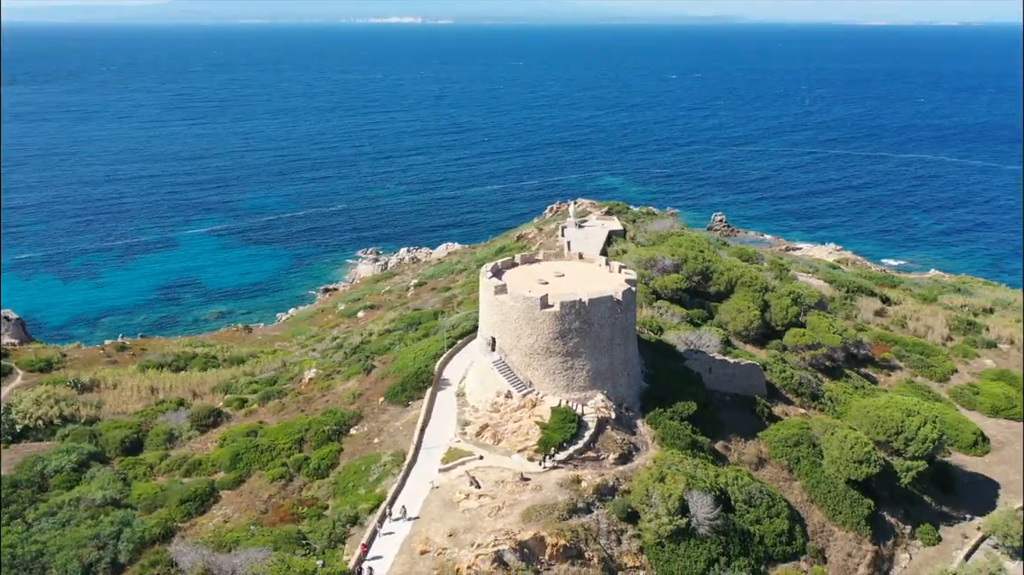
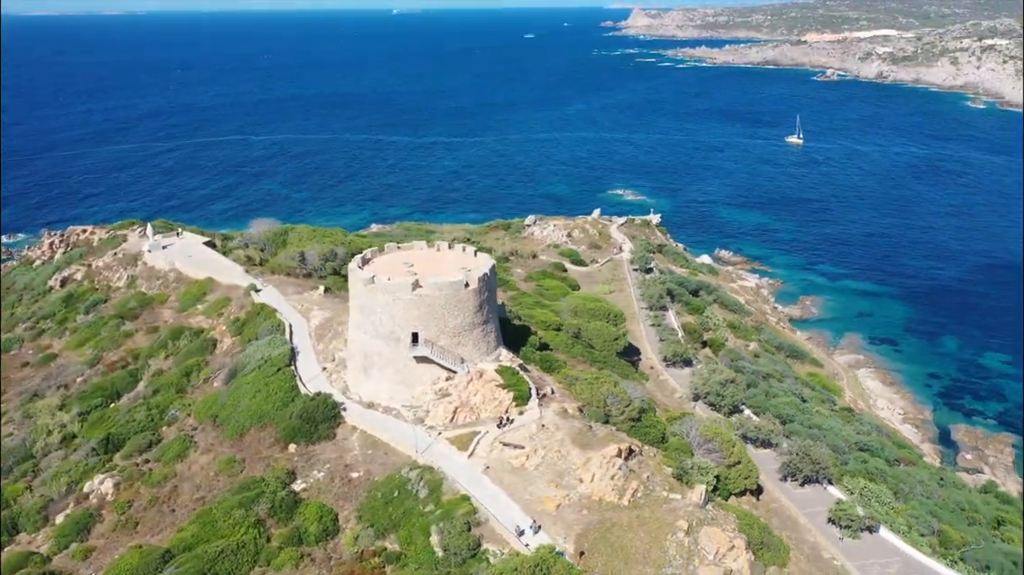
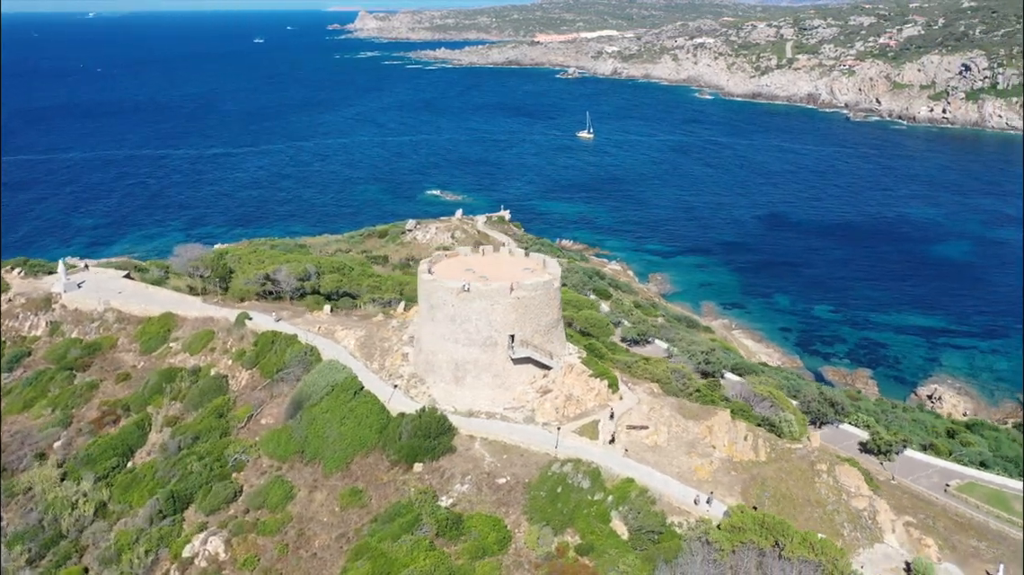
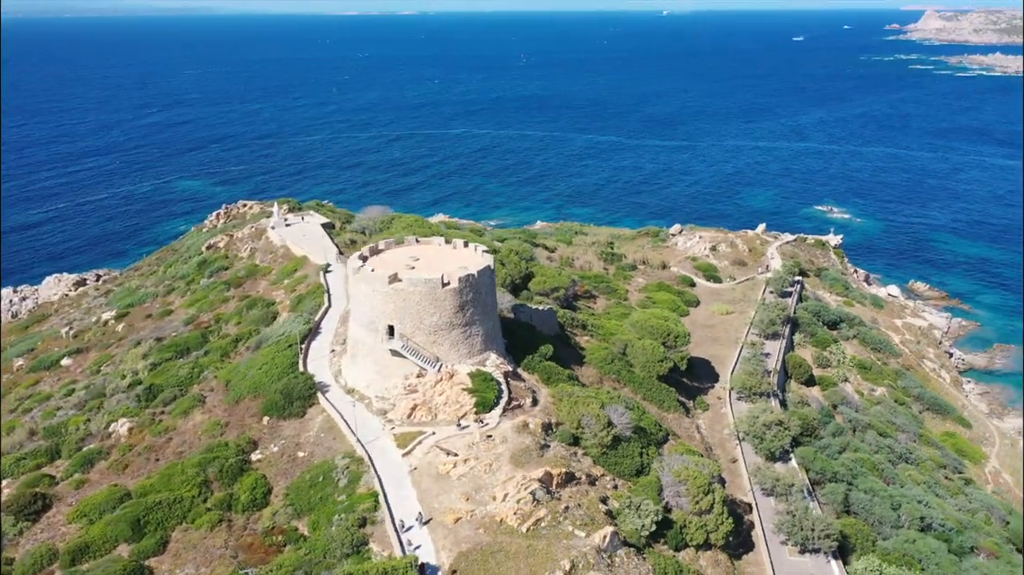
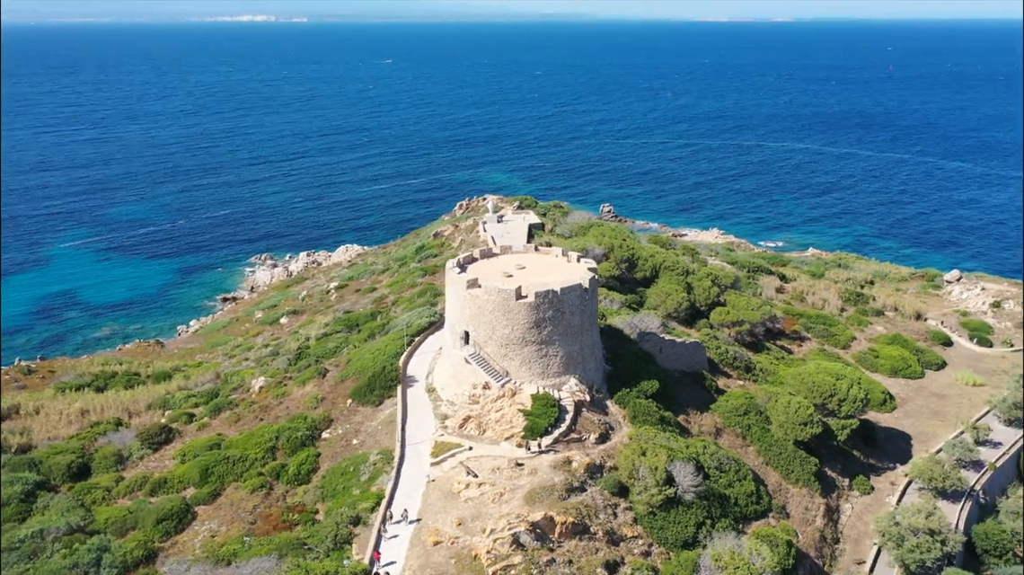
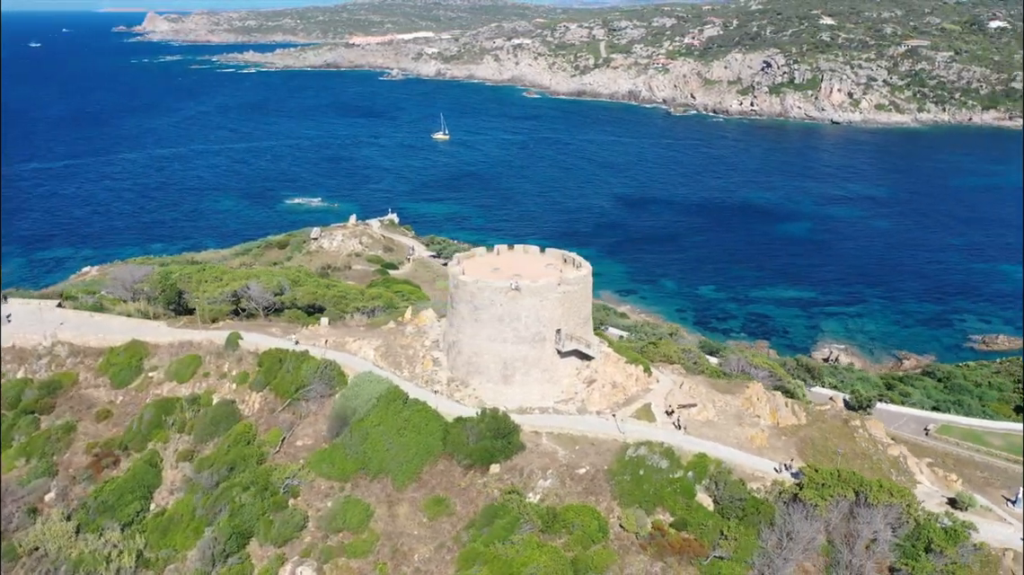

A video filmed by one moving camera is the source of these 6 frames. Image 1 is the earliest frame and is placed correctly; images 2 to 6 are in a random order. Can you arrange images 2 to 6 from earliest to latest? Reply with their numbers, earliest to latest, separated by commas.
5, 4, 2, 3, 6
